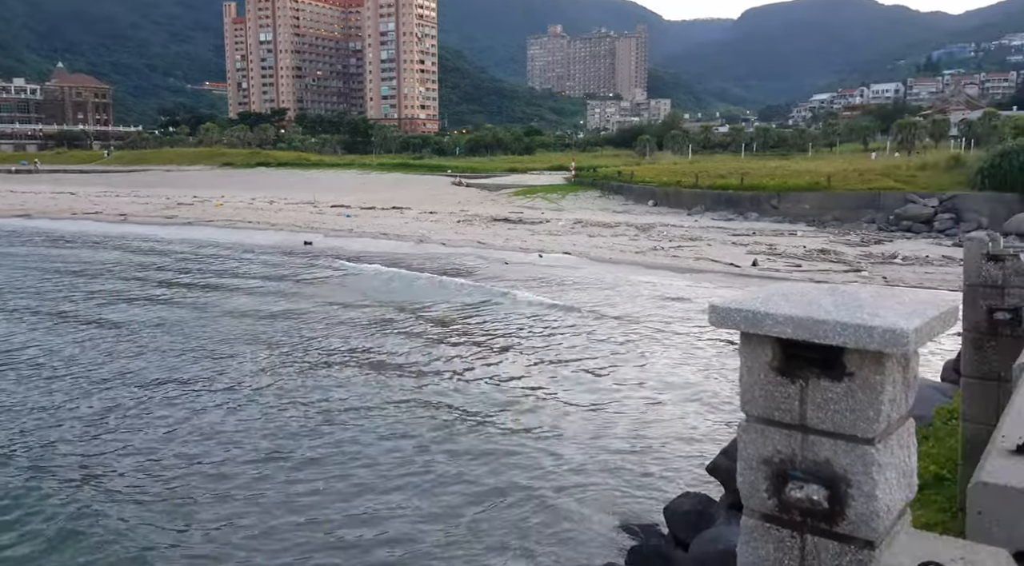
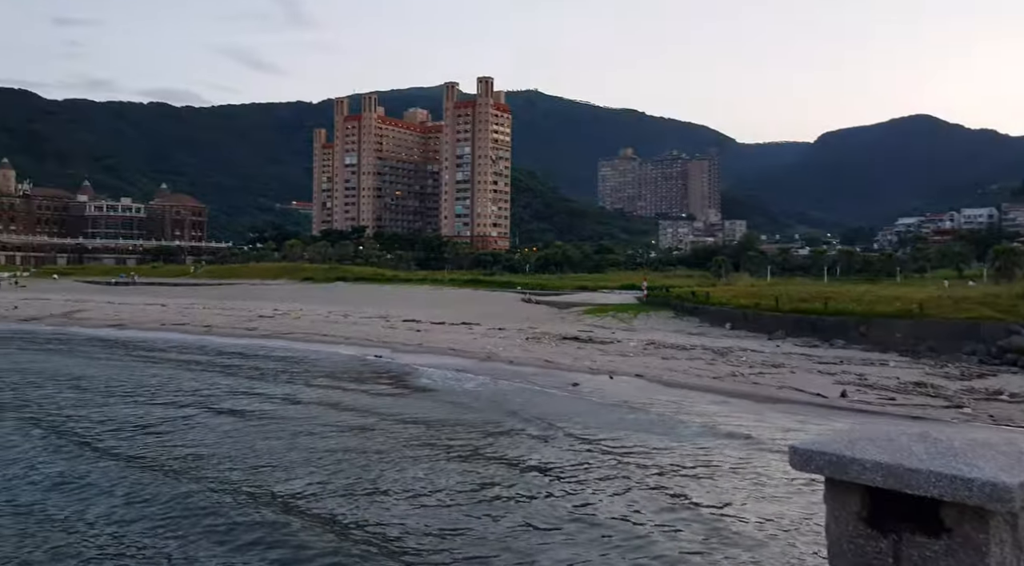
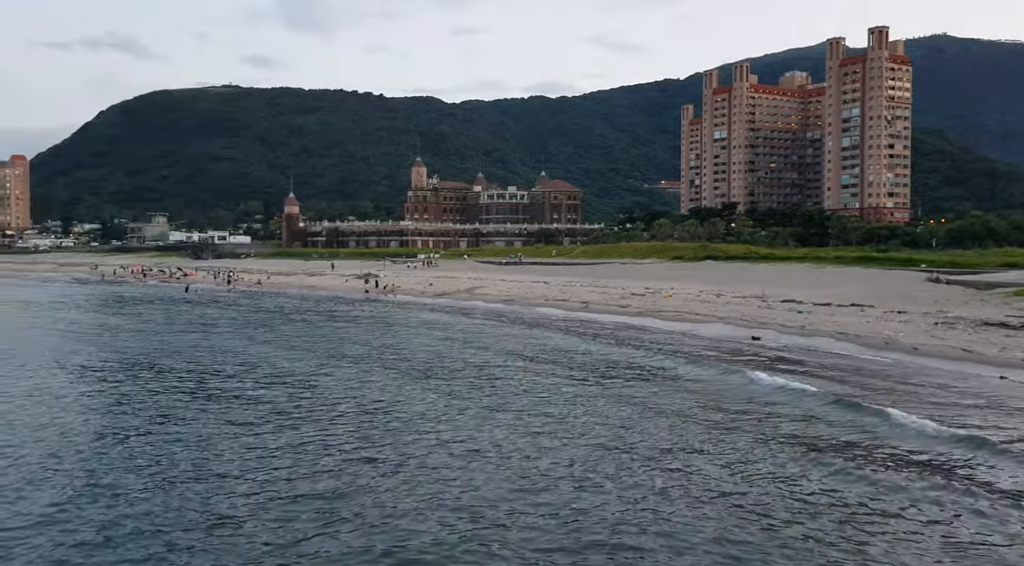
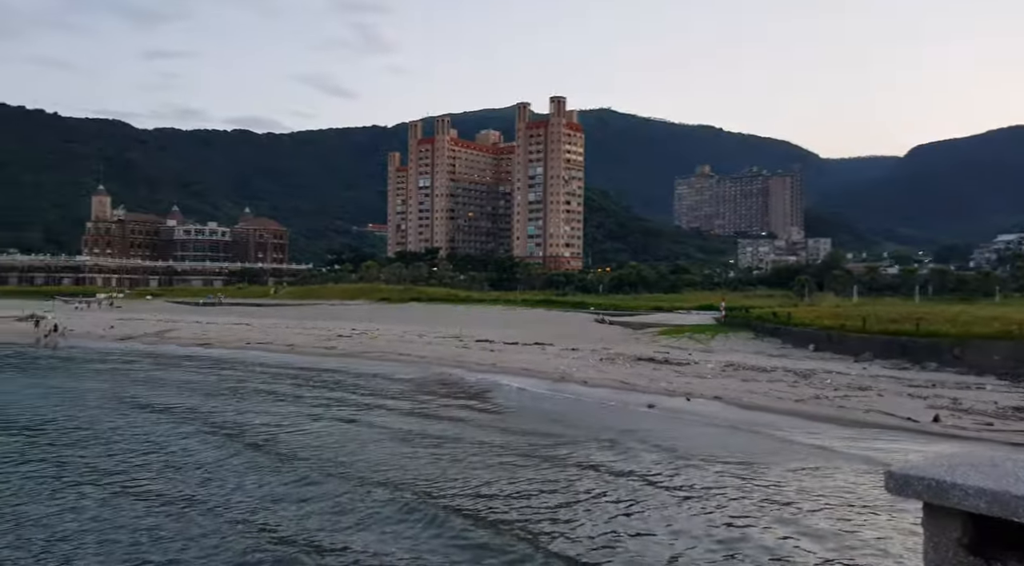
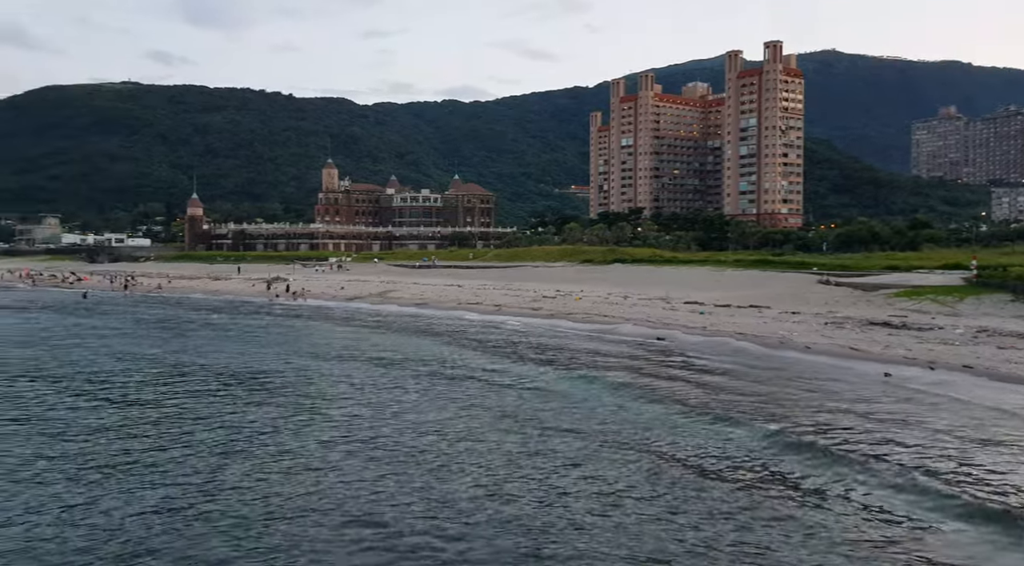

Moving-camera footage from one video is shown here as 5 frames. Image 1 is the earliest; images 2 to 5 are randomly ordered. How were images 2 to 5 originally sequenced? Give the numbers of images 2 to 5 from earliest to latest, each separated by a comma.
2, 4, 5, 3
